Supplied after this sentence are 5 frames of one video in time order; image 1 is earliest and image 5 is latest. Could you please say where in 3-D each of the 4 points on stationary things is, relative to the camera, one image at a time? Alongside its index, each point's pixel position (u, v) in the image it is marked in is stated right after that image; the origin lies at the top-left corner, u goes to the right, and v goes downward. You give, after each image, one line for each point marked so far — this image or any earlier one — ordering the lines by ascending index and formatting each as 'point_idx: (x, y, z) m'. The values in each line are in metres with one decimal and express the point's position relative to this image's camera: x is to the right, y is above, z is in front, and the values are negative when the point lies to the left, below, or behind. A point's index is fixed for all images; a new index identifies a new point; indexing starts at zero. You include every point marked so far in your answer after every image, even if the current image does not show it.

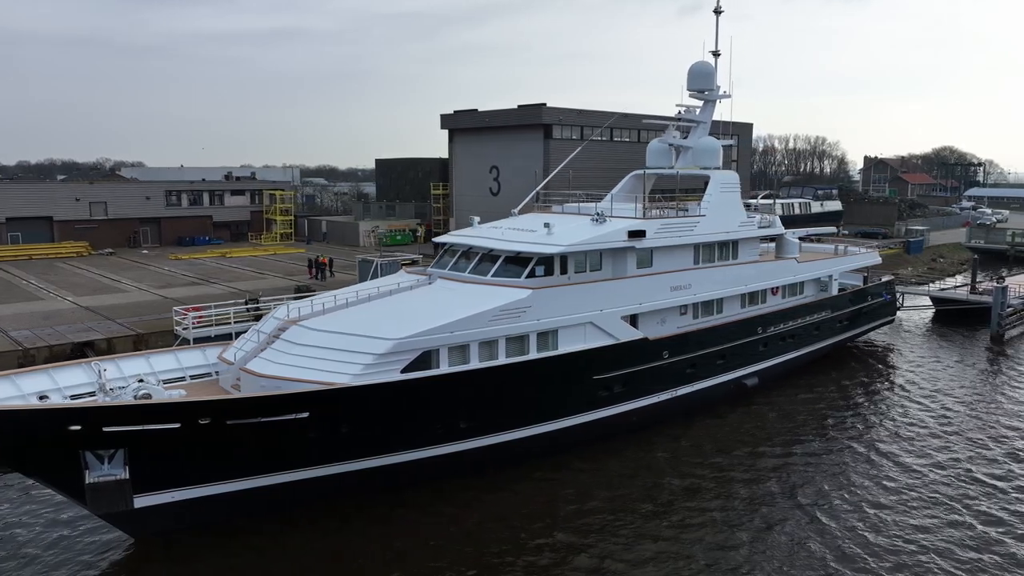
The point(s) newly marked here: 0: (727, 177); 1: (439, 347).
0: (+4.6, +2.3, +14.9) m
1: (-1.2, -0.9, +10.3) m
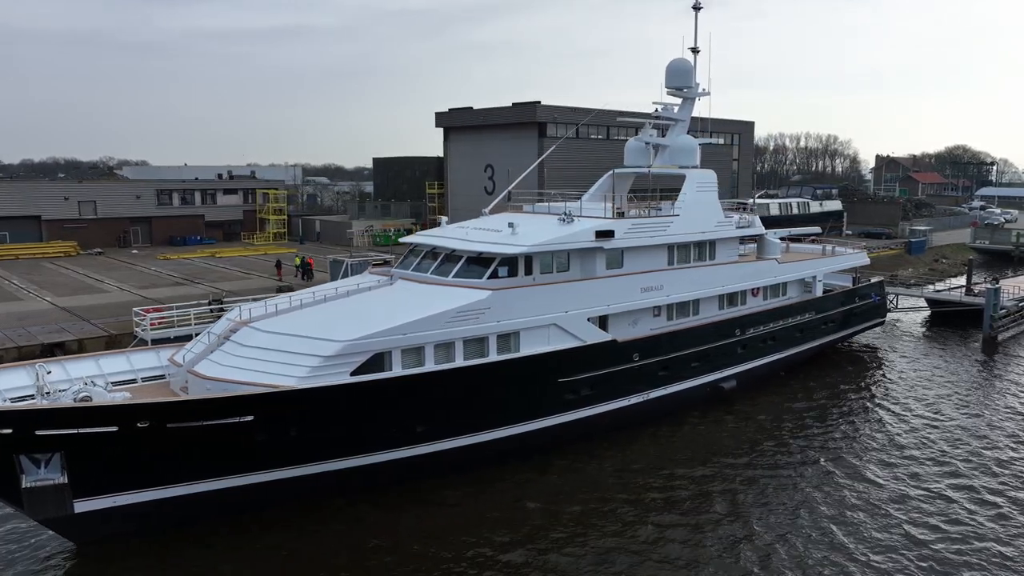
0: (+4.0, +2.3, +14.6) m
1: (-1.8, -0.9, +10.1) m
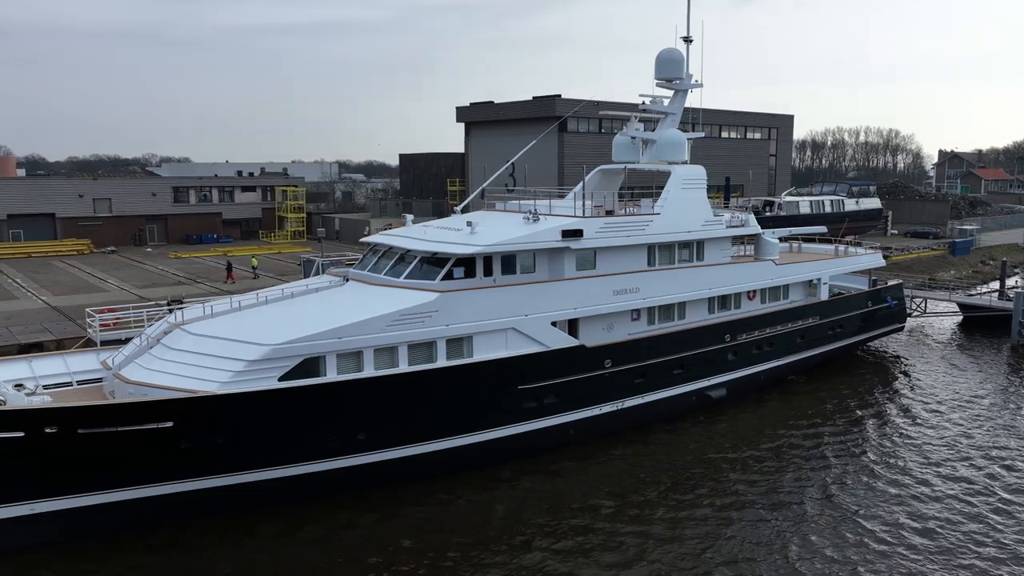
0: (+3.5, +2.3, +13.8) m
1: (-2.6, -0.9, +9.7) m
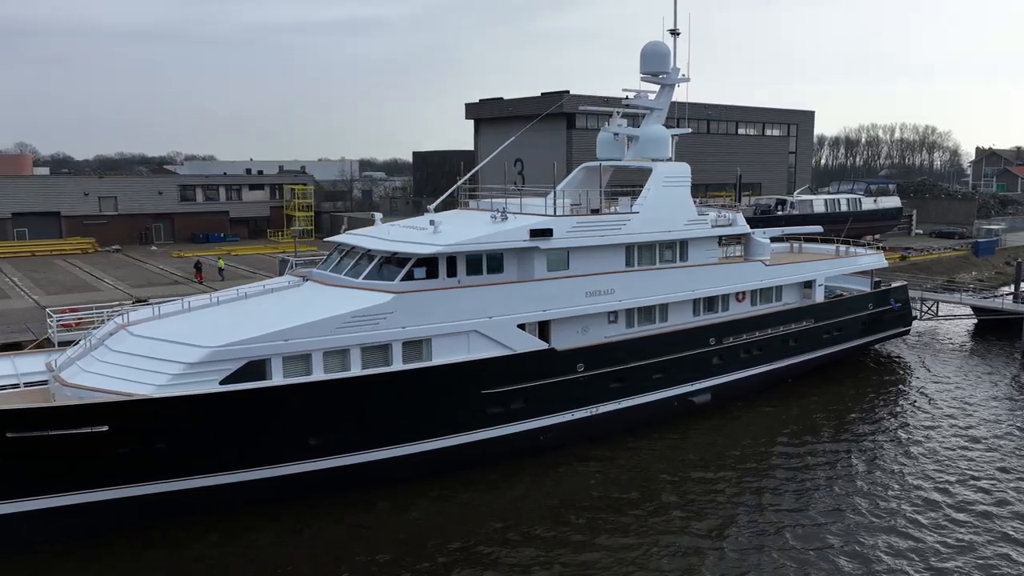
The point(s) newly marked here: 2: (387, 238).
0: (+3.0, +2.2, +13.3) m
1: (-3.2, -0.9, +9.4) m
2: (-2.0, +0.8, +11.4) m
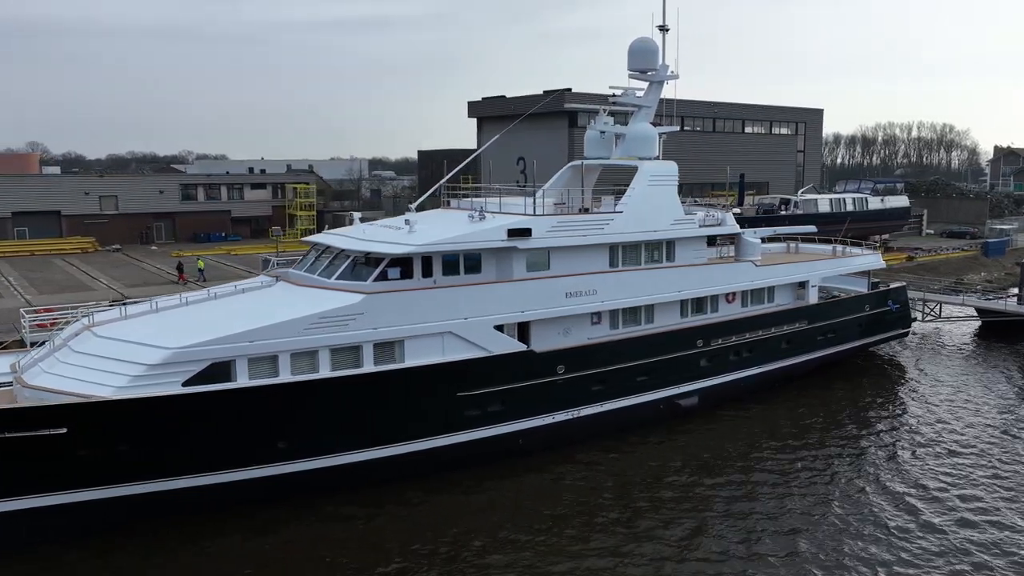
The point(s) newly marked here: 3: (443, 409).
0: (+2.7, +2.2, +13.1) m
1: (-3.6, -0.9, +9.2) m
2: (-2.4, +0.8, +11.2) m
3: (-1.1, -1.9, +10.7) m
